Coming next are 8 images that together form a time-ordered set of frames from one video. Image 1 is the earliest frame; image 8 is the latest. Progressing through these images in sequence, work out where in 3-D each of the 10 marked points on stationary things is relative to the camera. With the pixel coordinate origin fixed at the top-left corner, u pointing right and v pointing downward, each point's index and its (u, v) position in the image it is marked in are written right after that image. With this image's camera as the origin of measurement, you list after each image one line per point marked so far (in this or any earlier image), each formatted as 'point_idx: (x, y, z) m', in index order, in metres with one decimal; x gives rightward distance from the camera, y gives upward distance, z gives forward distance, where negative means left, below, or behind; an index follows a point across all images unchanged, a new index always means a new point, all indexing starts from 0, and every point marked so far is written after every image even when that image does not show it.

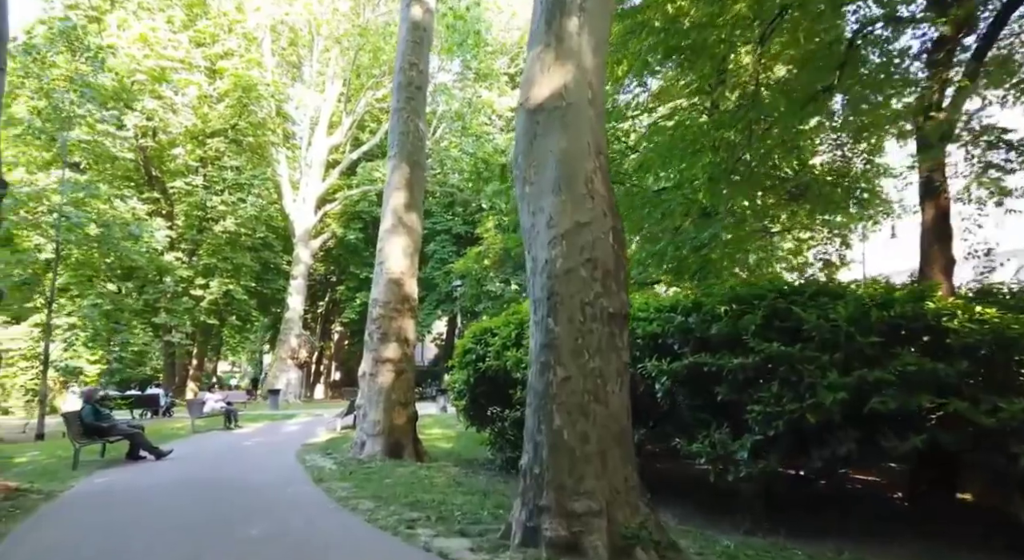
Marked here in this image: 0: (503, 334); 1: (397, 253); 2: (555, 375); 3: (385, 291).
0: (-0.1, -0.7, +9.3) m
1: (-1.9, +0.5, +11.5) m
2: (+0.3, -0.7, +5.0) m
3: (-2.1, -0.2, +11.5) m
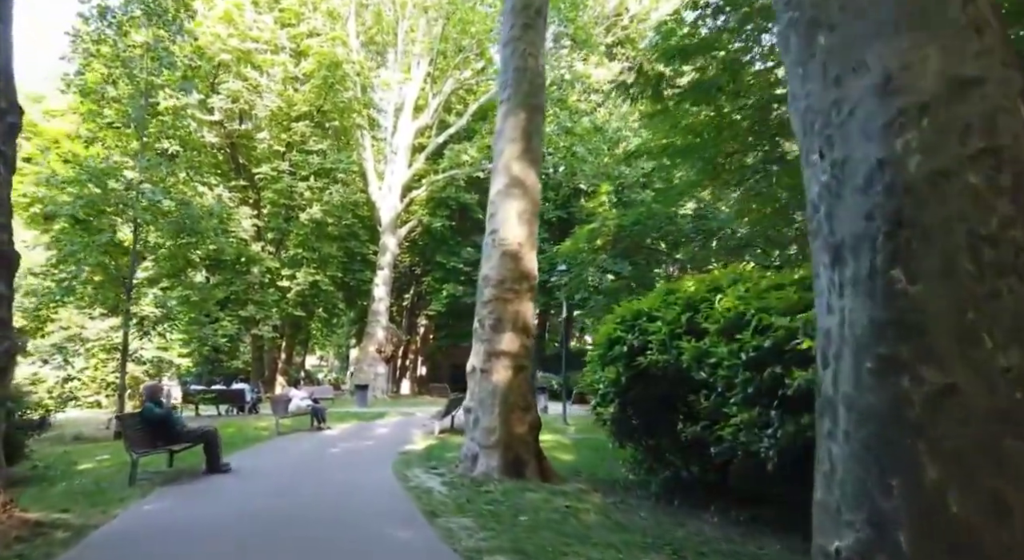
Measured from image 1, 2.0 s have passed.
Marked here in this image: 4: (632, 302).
0: (+1.5, -0.4, +6.8) m
1: (0.0, +0.8, +9.3) m
2: (+1.5, -0.4, +2.5) m
3: (-0.2, +0.1, +9.2) m
4: (+1.4, -0.3, +7.9) m
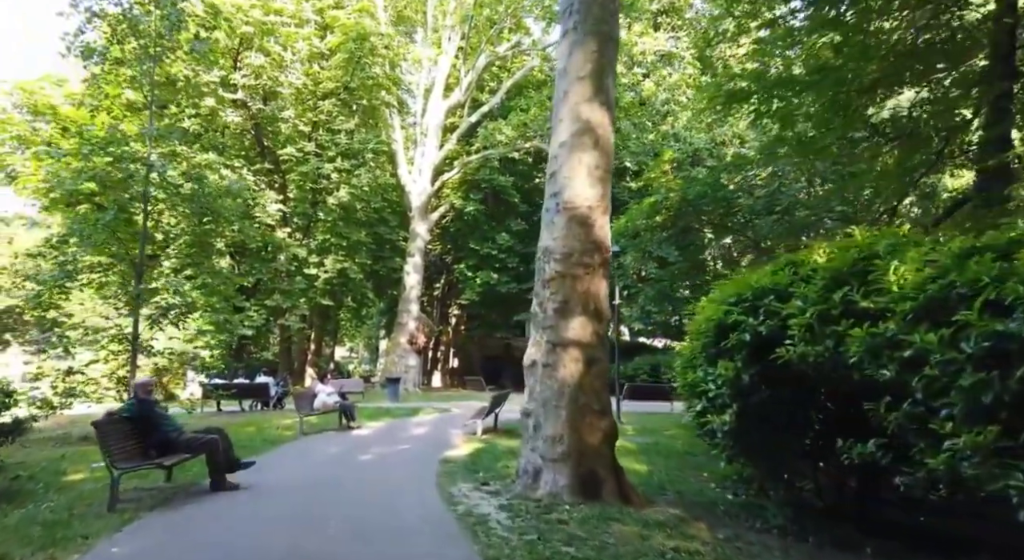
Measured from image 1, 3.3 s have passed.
0: (+2.2, -0.1, +5.0) m
1: (+0.8, +1.1, +7.5) m
2: (+1.9, -0.2, +0.7) m
3: (+0.6, +0.4, +7.5) m
4: (+2.1, 0.0, +6.1) m
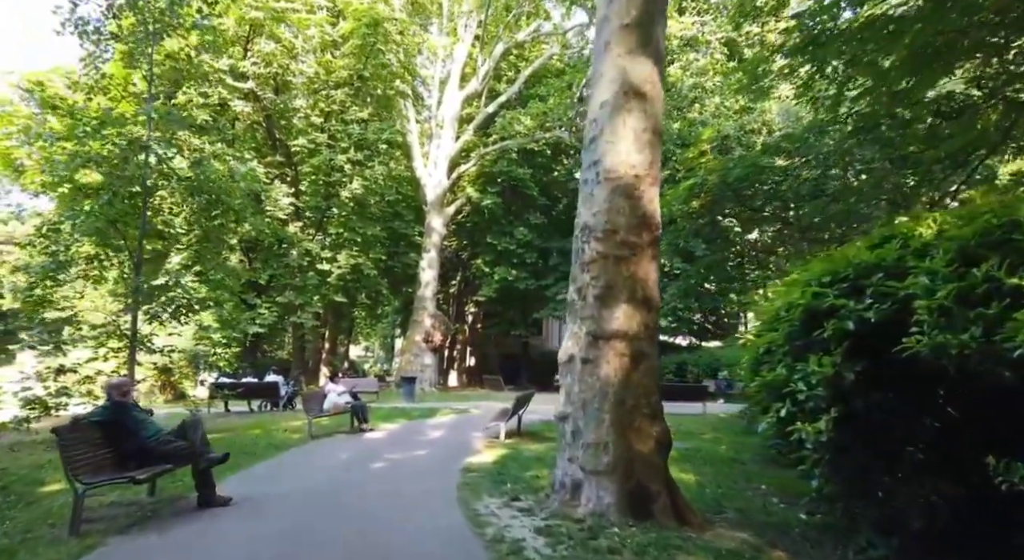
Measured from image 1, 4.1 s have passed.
0: (+2.4, 0.0, +3.9) m
1: (+1.1, +1.3, +6.4) m
2: (+2.1, 0.0, -0.4) m
3: (+0.9, +0.6, +6.4) m
4: (+2.3, +0.2, +5.0) m
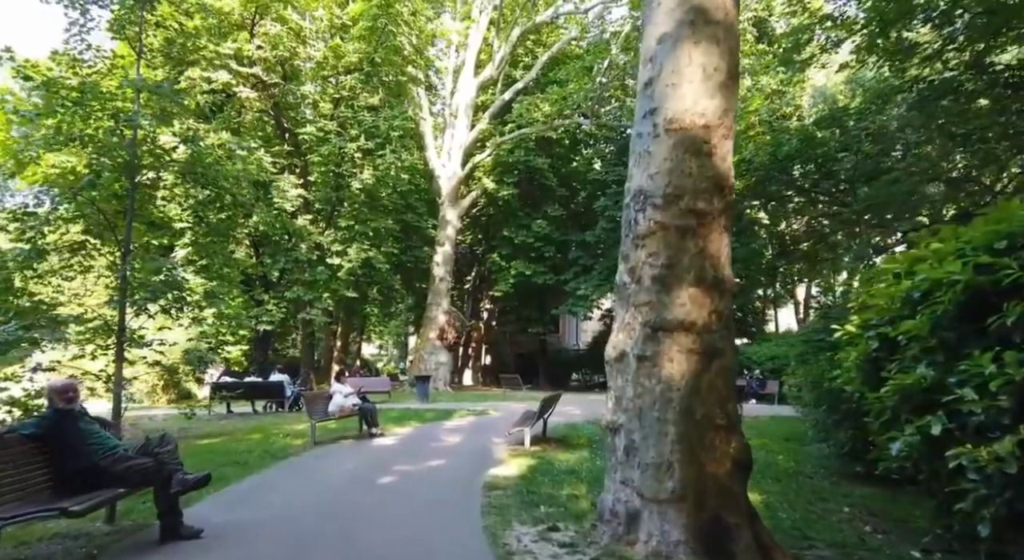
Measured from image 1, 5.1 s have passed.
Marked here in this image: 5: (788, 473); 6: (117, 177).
0: (+2.7, +0.2, +2.5) m
1: (+1.3, +1.4, +5.1) m
2: (+2.3, +0.2, -1.7) m
3: (+1.1, +0.8, +5.1) m
4: (+2.6, +0.4, +3.7) m
5: (+3.4, -2.4, +8.6) m
6: (-6.8, +1.9, +12.0) m
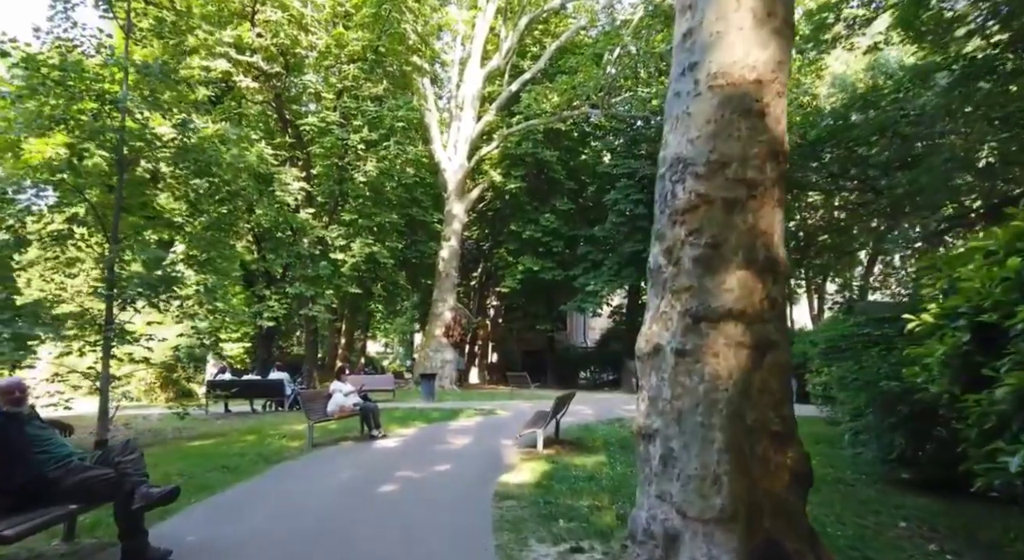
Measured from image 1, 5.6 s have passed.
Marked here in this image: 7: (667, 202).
0: (+2.8, +0.3, +1.8) m
1: (+1.4, +1.5, +4.4) m
2: (+2.3, +0.3, -2.5) m
3: (+1.3, +0.9, +4.4) m
4: (+2.7, +0.5, +2.9) m
5: (+3.6, -2.3, +7.9) m
6: (-6.6, +2.0, +11.4) m
7: (+1.0, +0.5, +4.6) m
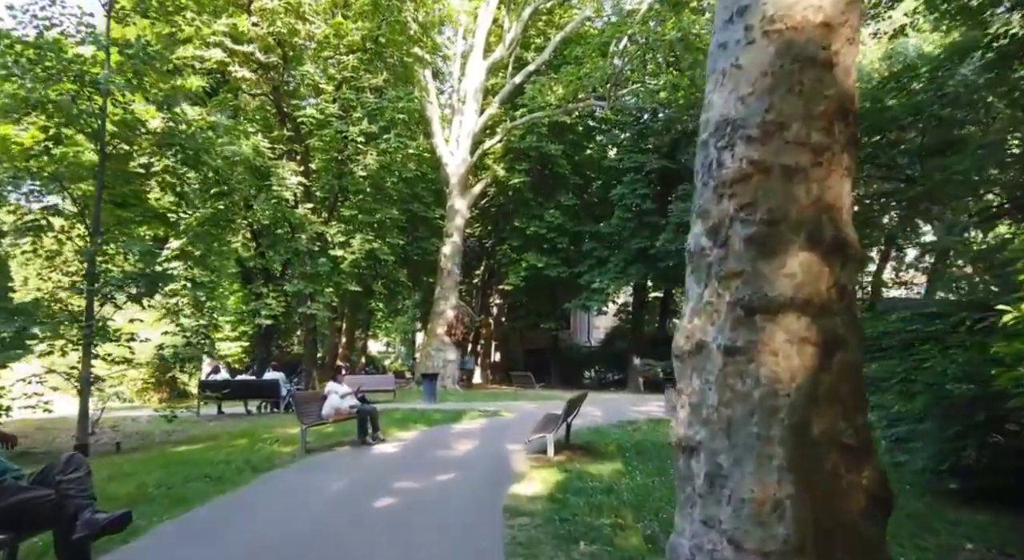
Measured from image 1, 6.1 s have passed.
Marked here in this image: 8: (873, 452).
0: (+2.8, +0.4, +1.1) m
1: (+1.5, +1.6, +3.7) m
2: (+2.4, +0.3, -3.2) m
3: (+1.3, +1.0, +3.7) m
4: (+2.8, +0.6, +2.2) m
5: (+3.7, -2.2, +7.1) m
6: (-6.5, +2.1, +10.7) m
7: (+1.1, +0.6, +3.9) m
8: (+1.9, -0.9, +3.6) m
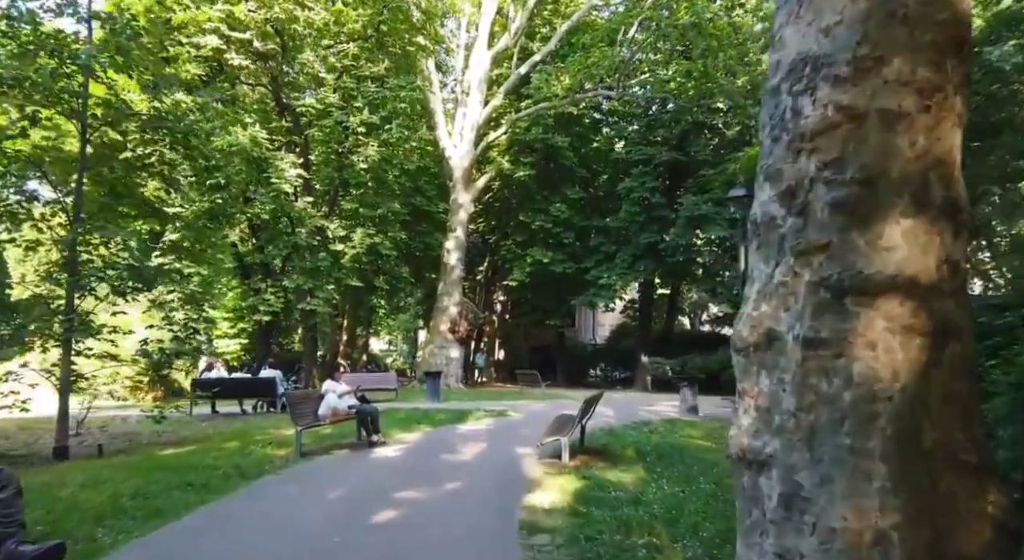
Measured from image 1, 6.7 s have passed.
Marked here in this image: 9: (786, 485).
0: (+3.0, +0.5, +0.4) m
1: (+1.7, +1.7, +2.9) m
2: (+2.5, +0.4, -3.9) m
3: (+1.5, +1.1, +2.9) m
4: (+2.9, +0.7, +1.5) m
5: (+3.8, -2.0, +6.4) m
6: (-6.4, +2.2, +10.0) m
7: (+1.2, +0.7, +3.2) m
8: (+2.0, -0.8, +2.9) m
9: (+1.2, -0.9, +3.0) m
